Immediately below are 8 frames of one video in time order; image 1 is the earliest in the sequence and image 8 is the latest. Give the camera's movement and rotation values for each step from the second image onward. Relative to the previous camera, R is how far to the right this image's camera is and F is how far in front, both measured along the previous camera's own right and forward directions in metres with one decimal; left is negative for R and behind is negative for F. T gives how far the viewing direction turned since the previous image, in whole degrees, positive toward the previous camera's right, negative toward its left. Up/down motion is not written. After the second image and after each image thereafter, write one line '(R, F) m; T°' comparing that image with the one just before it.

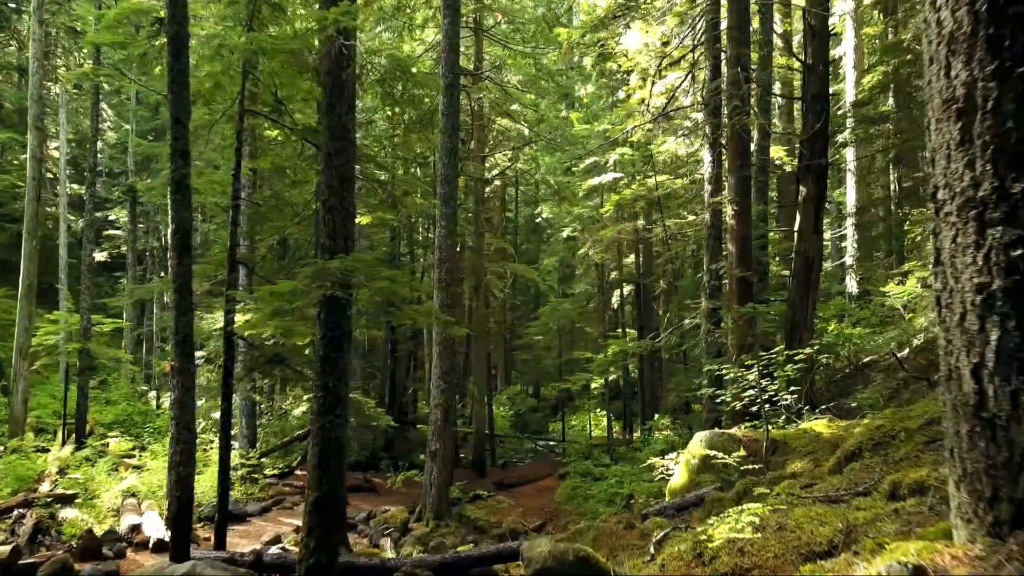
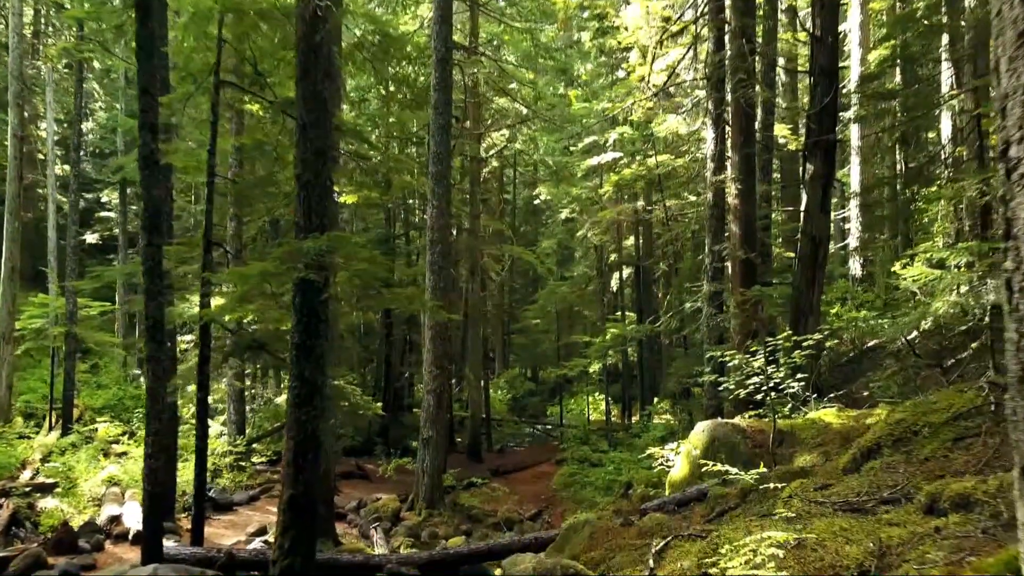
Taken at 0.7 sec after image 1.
(+0.1, +0.4) m; 0°
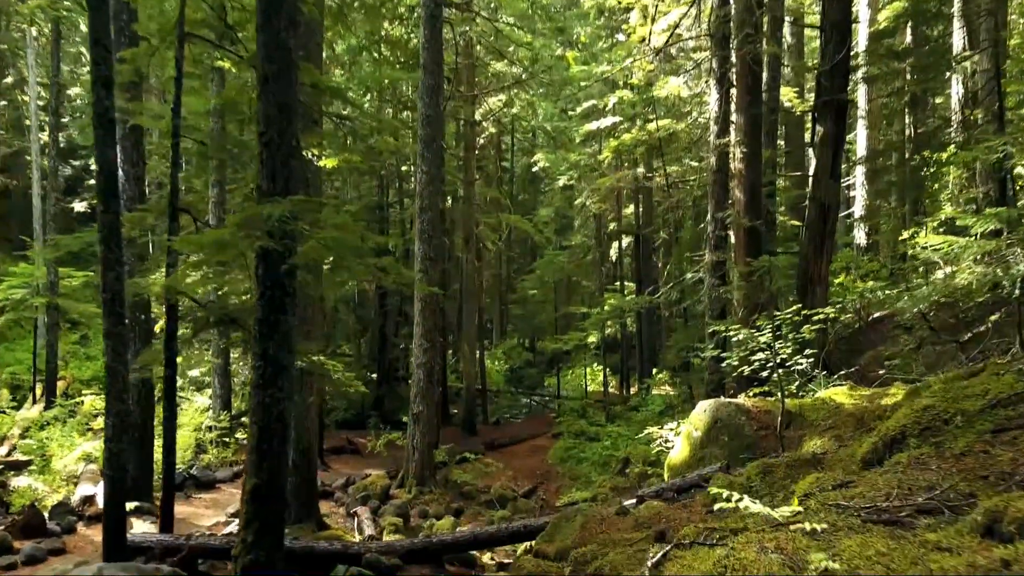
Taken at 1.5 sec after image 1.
(+0.1, +0.5) m; 0°
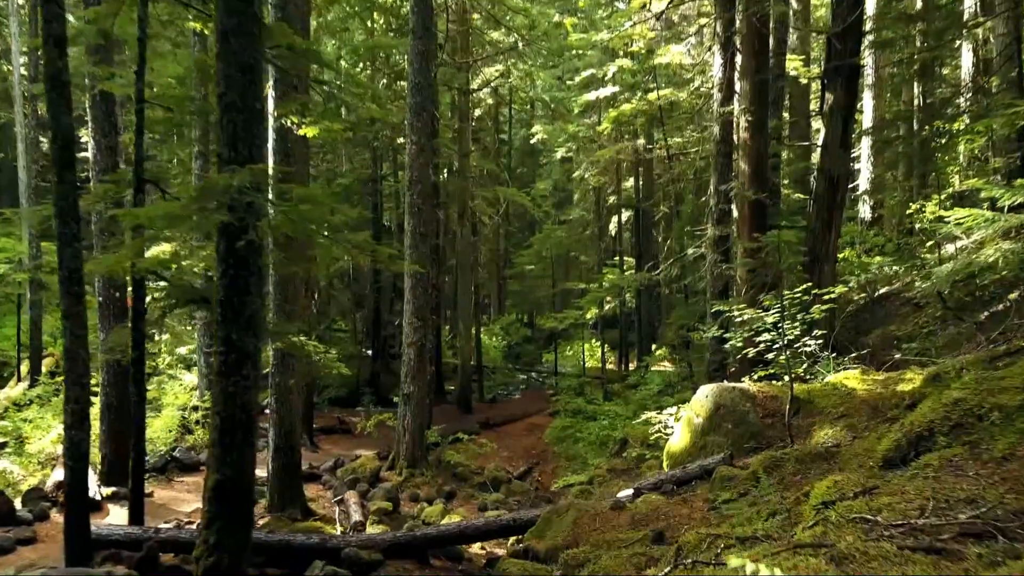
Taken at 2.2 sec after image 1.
(+0.1, +0.4) m; 0°
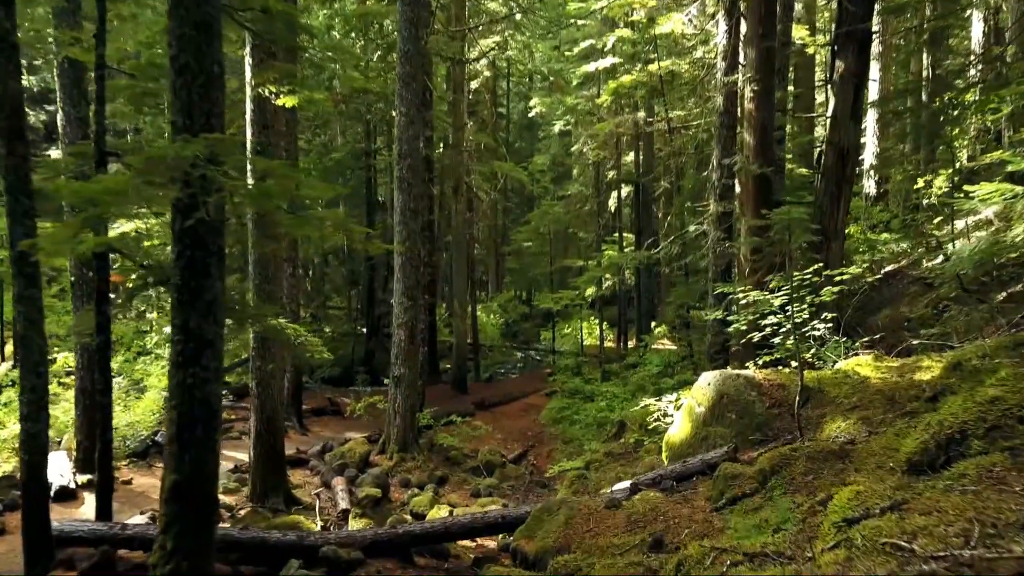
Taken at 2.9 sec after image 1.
(+0.1, +0.4) m; 0°
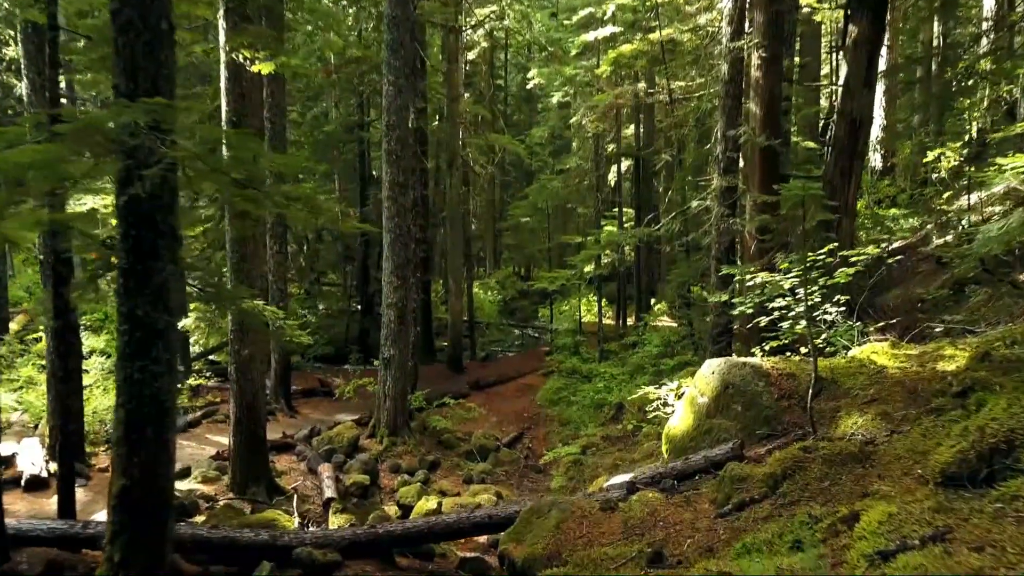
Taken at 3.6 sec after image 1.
(+0.1, +0.4) m; 0°
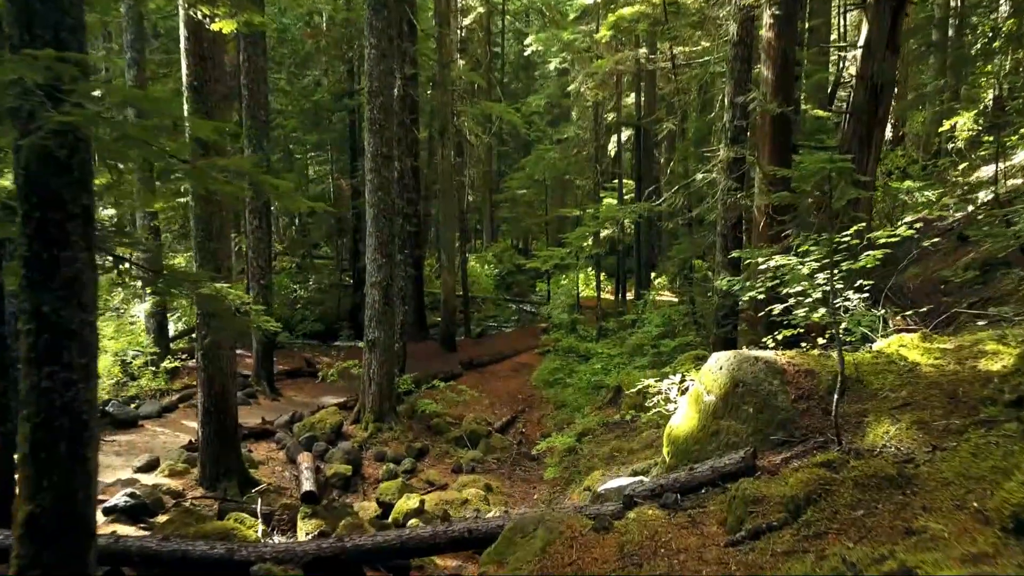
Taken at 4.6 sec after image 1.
(+0.1, +0.6) m; 0°
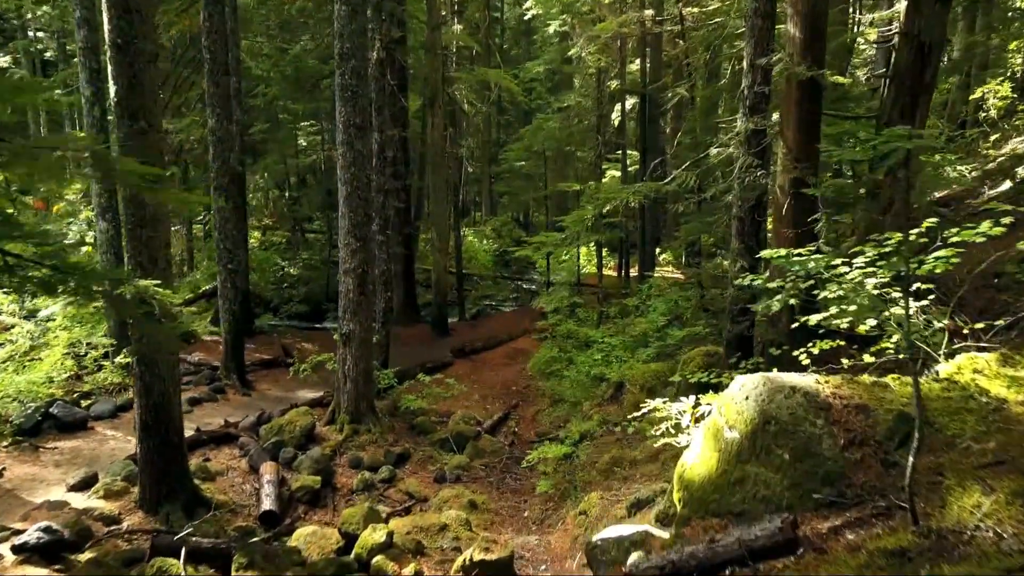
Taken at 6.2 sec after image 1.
(+0.2, +1.0) m; 0°
